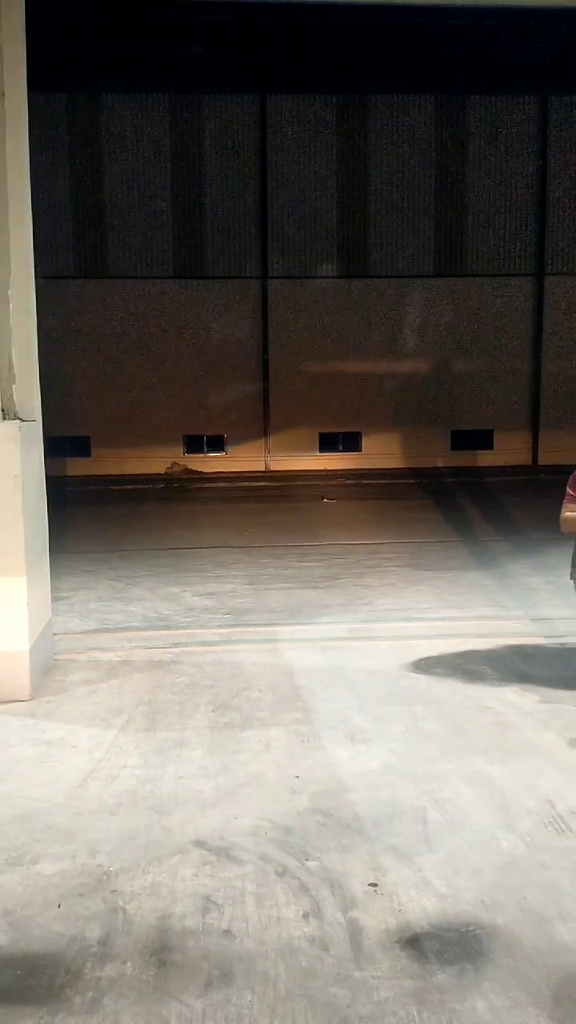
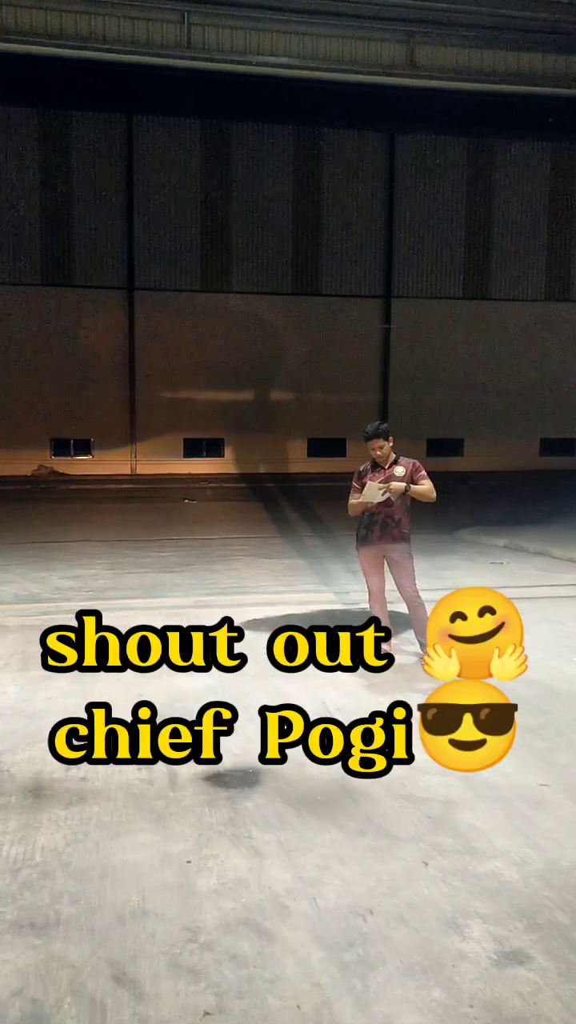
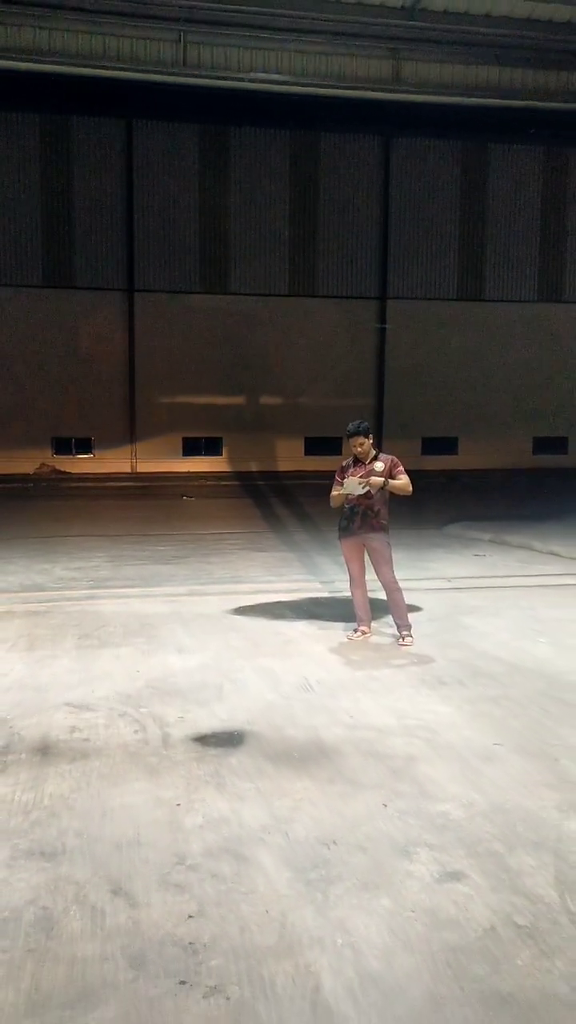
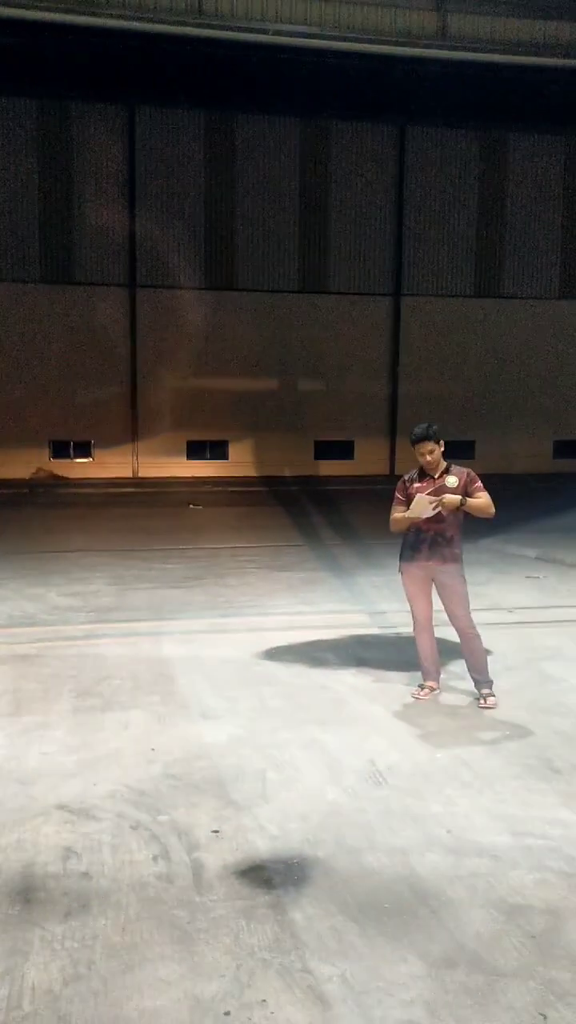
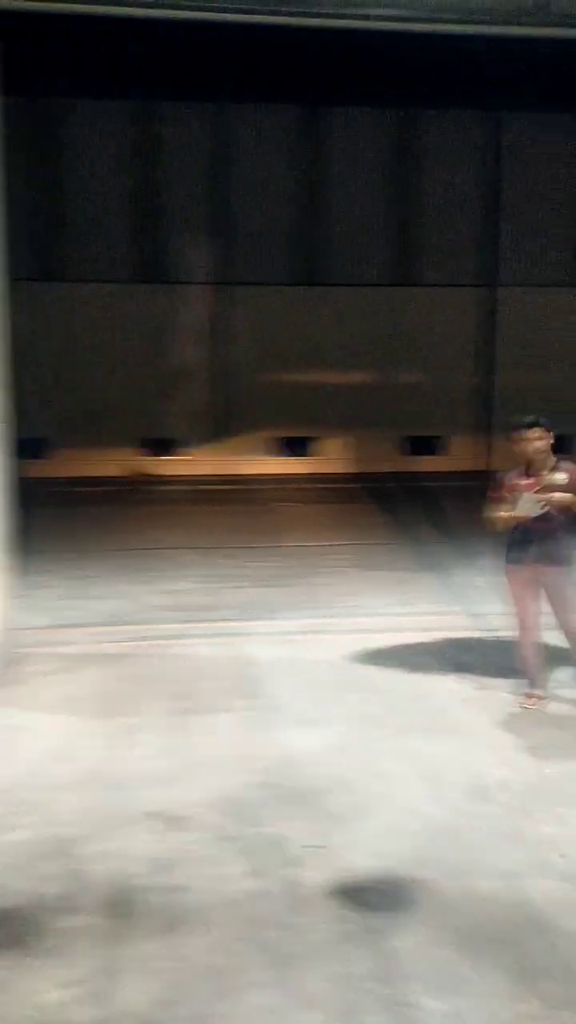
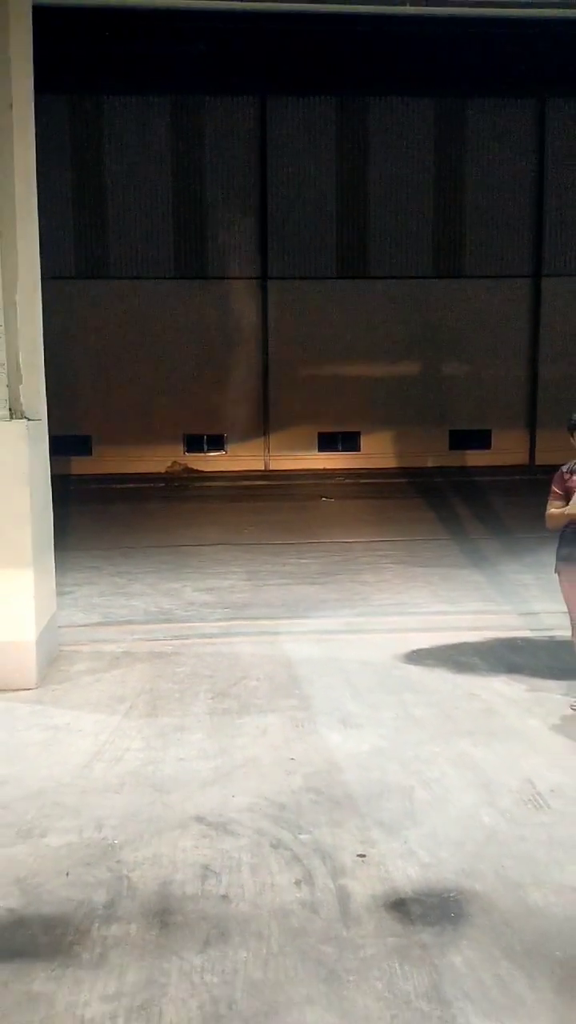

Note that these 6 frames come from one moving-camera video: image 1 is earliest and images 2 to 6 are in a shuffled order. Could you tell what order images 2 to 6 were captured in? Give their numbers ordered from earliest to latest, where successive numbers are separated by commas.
6, 5, 4, 2, 3
